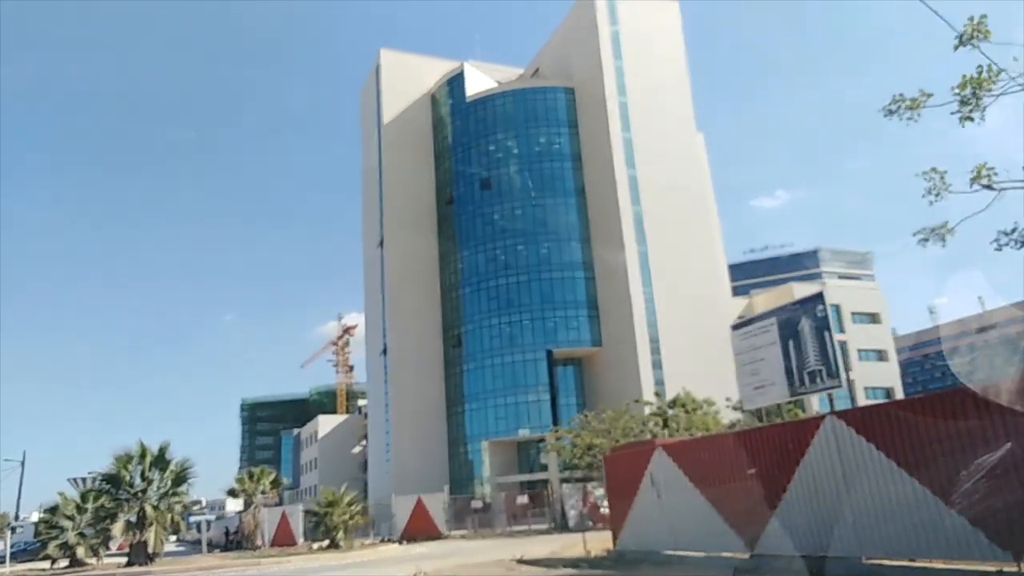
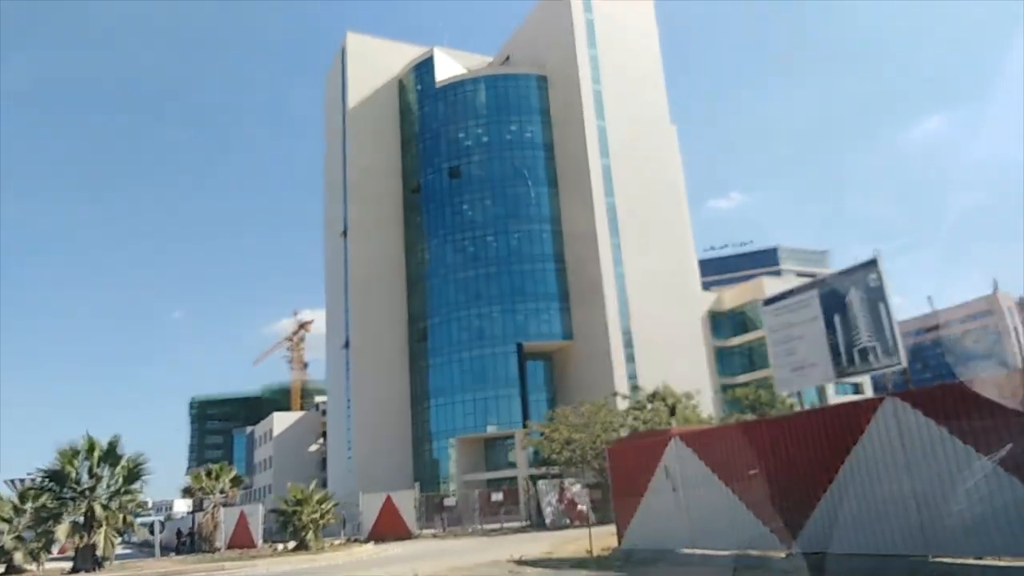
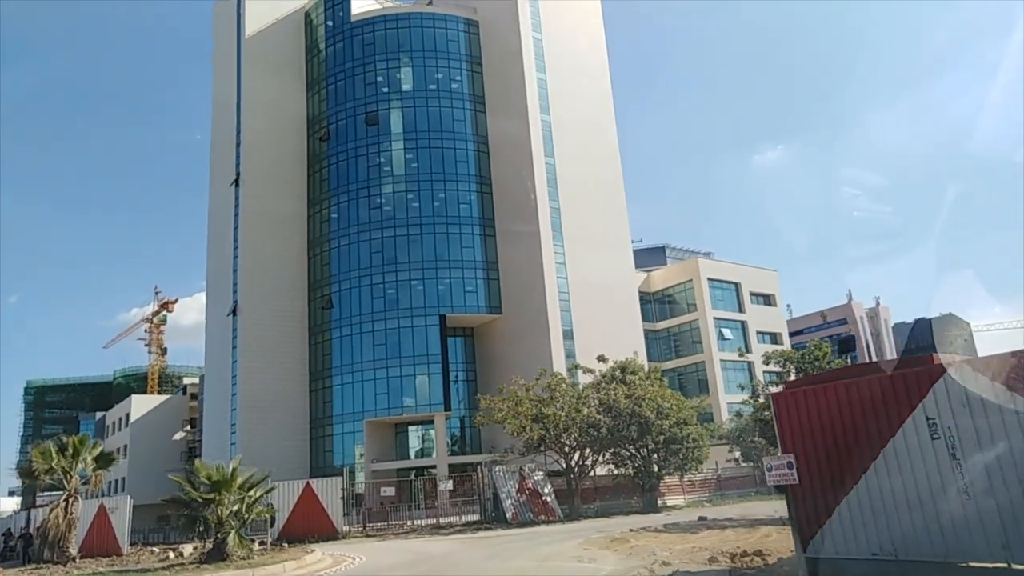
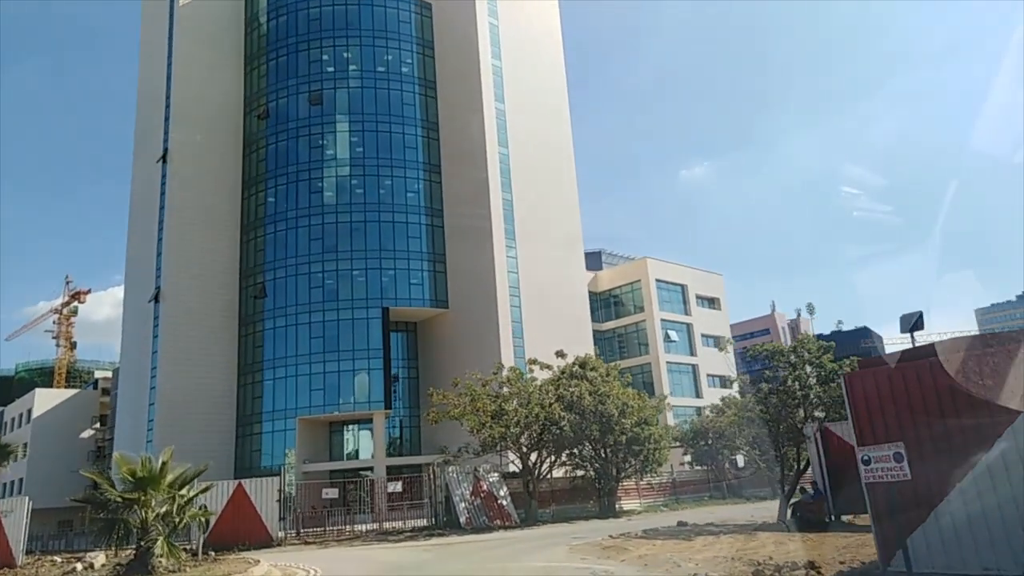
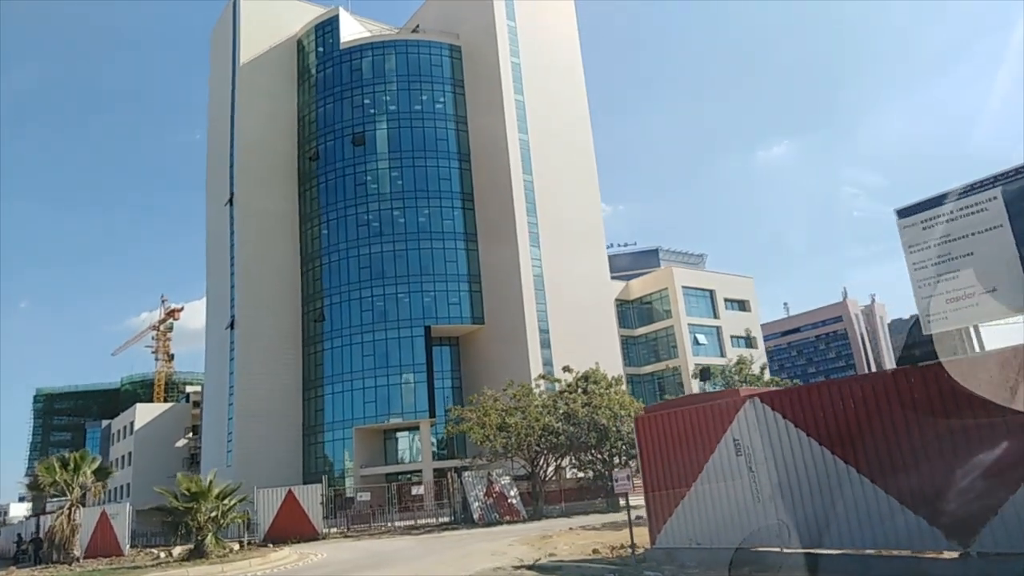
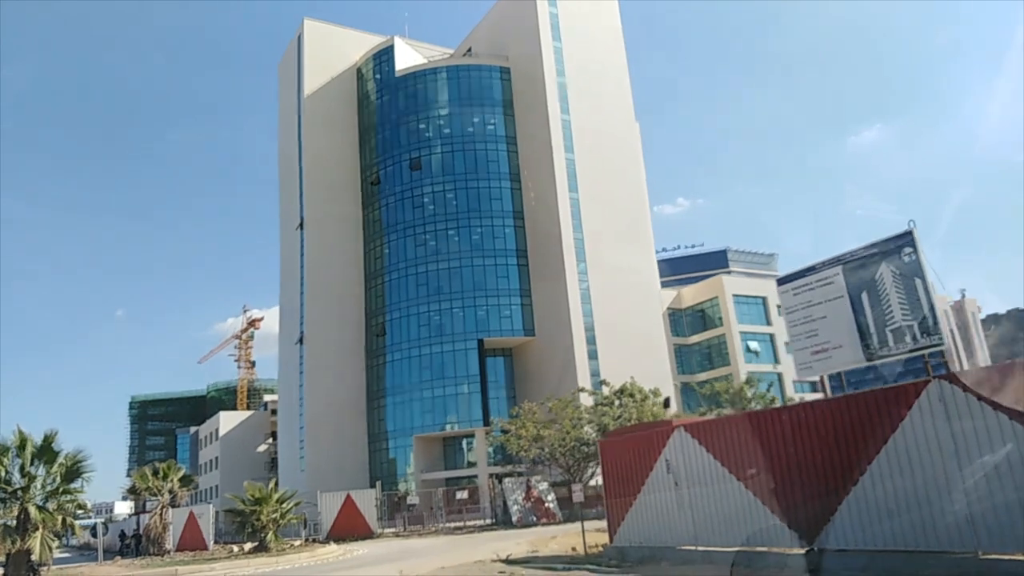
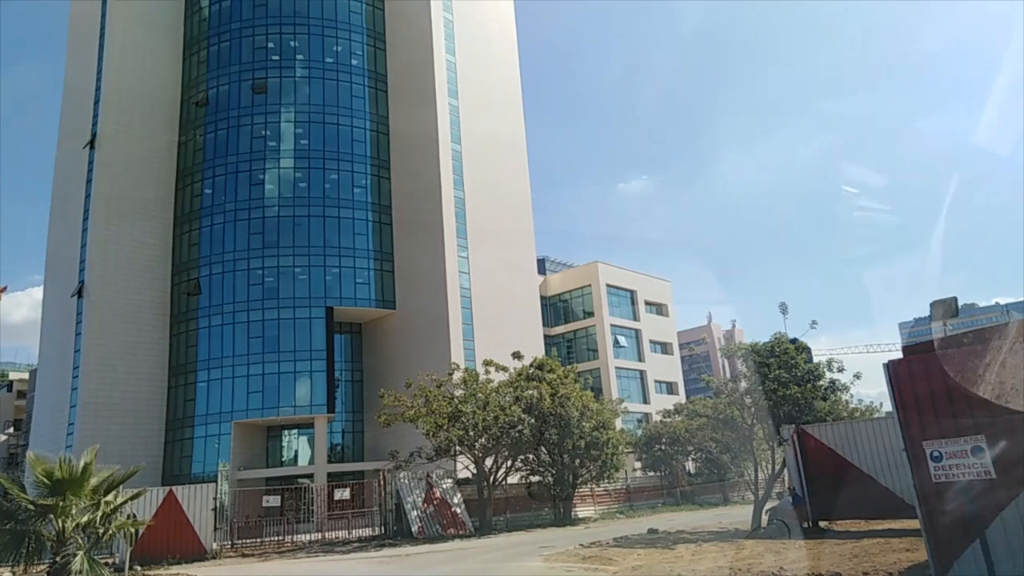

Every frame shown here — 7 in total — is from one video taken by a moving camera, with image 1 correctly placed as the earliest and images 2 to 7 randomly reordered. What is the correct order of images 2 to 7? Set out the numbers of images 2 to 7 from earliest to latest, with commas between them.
2, 6, 5, 3, 4, 7
